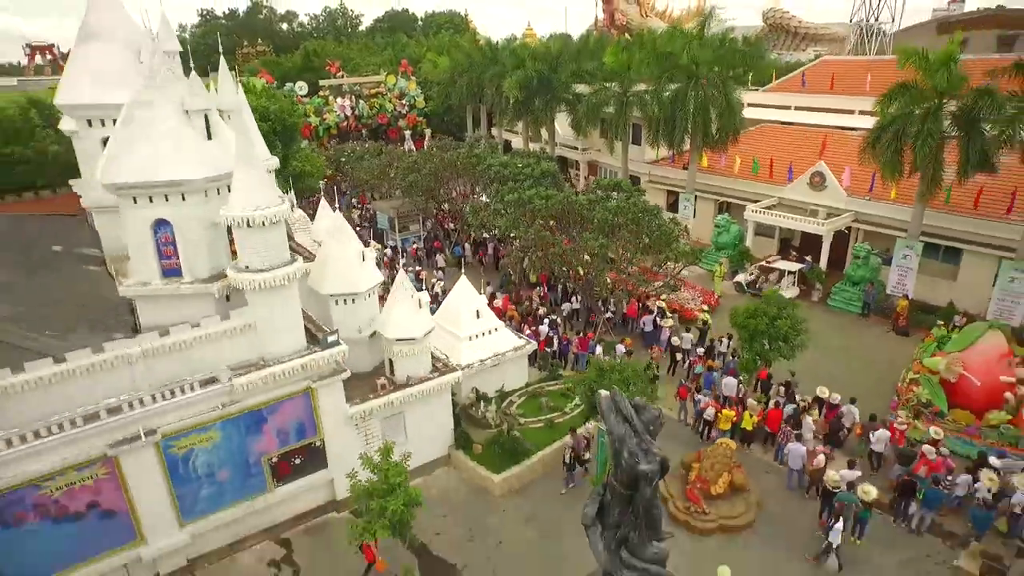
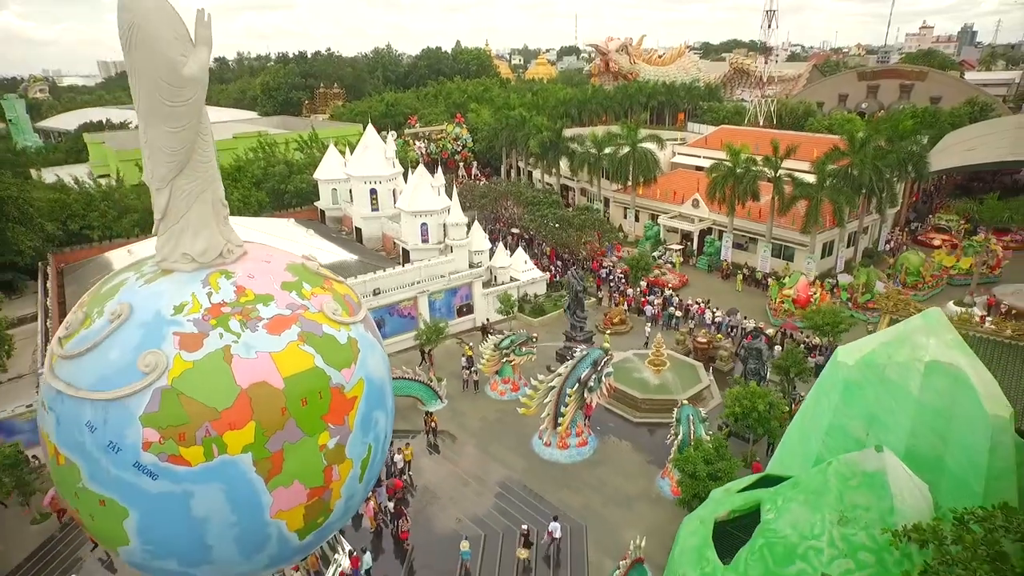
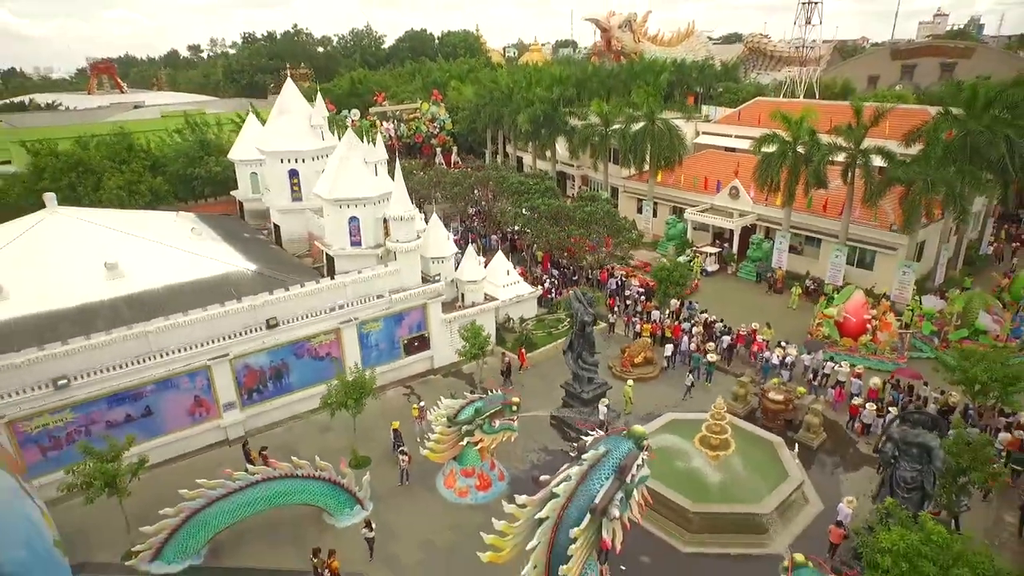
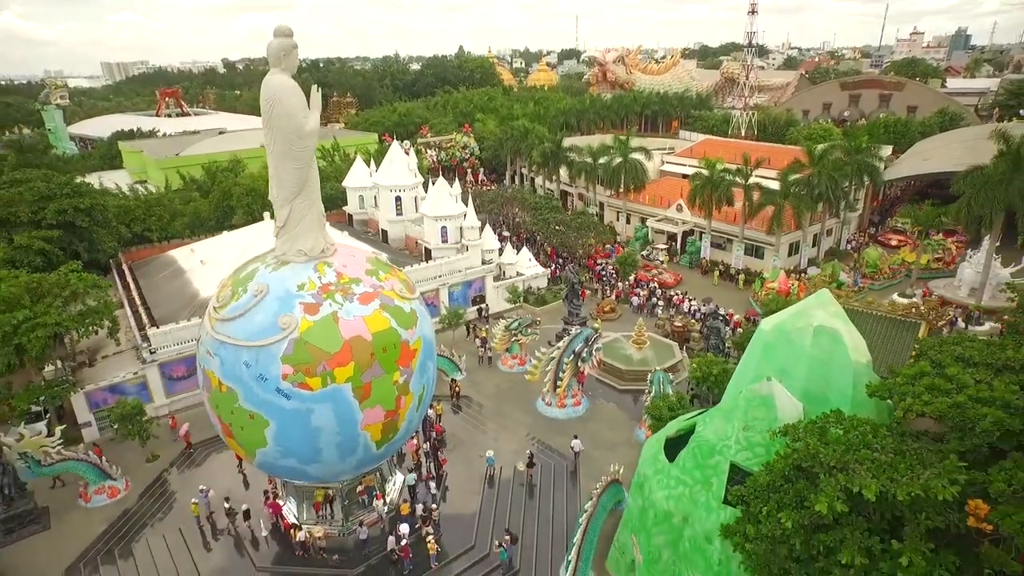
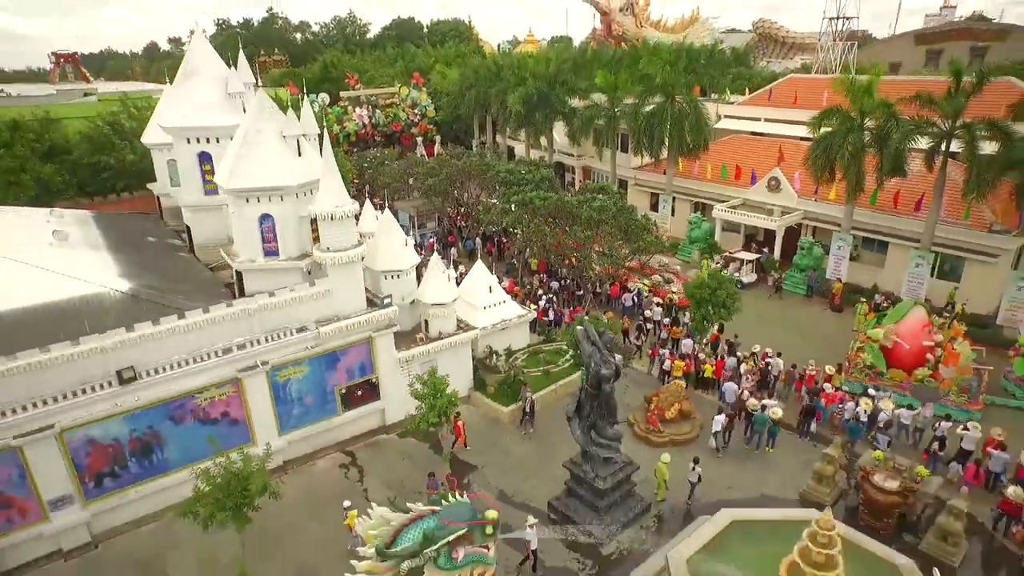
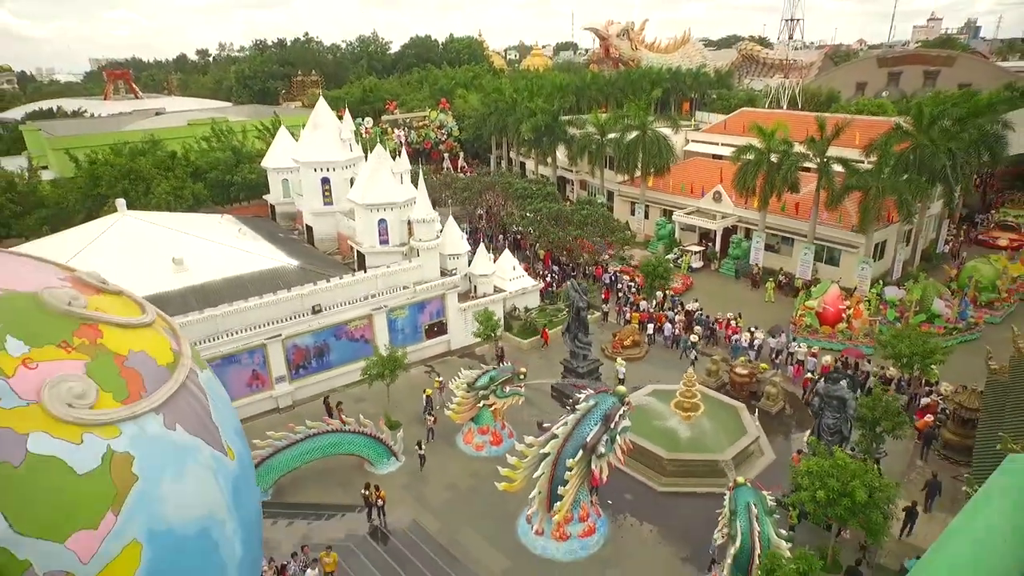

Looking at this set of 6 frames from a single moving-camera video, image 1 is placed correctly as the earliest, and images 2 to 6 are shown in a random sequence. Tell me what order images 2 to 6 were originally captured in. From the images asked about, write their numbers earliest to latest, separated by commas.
5, 3, 6, 2, 4
